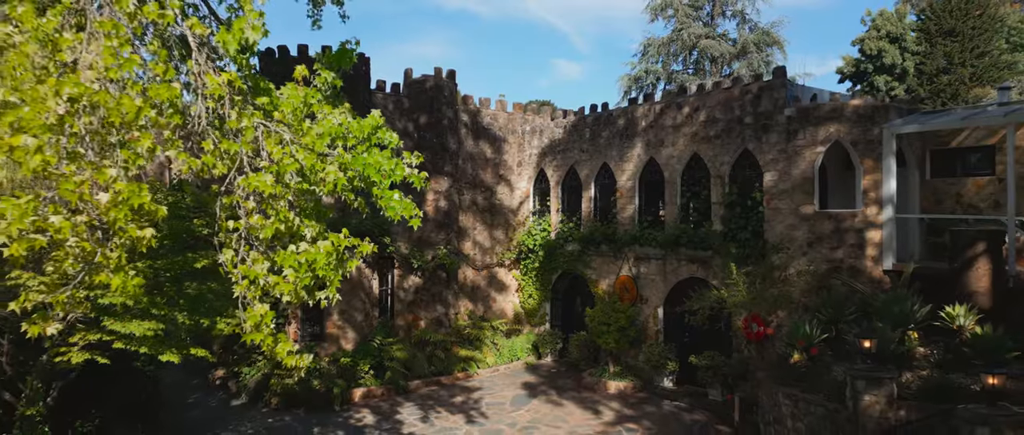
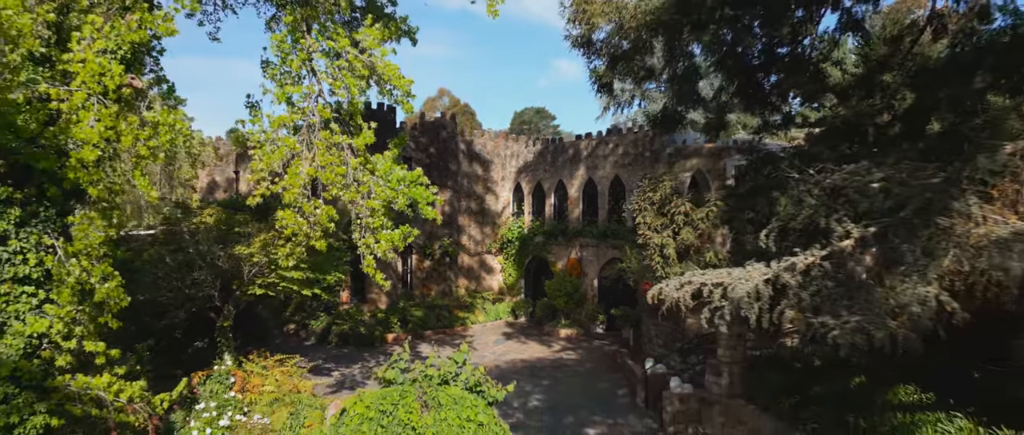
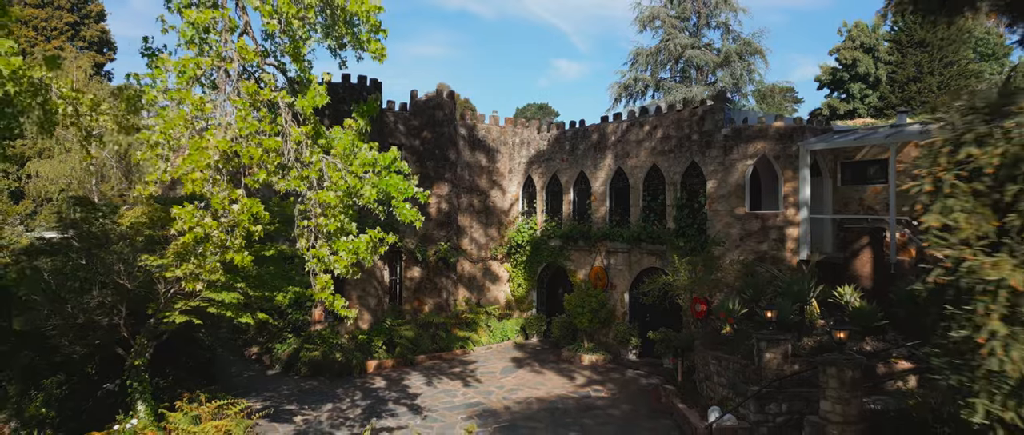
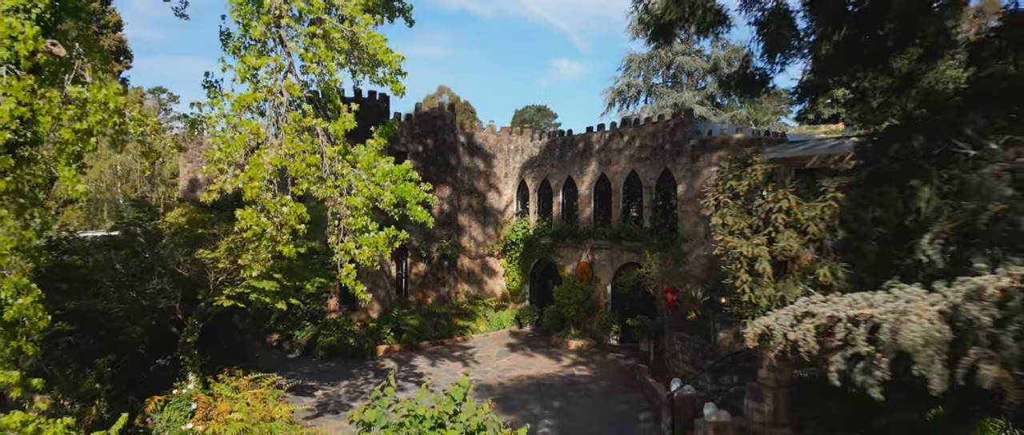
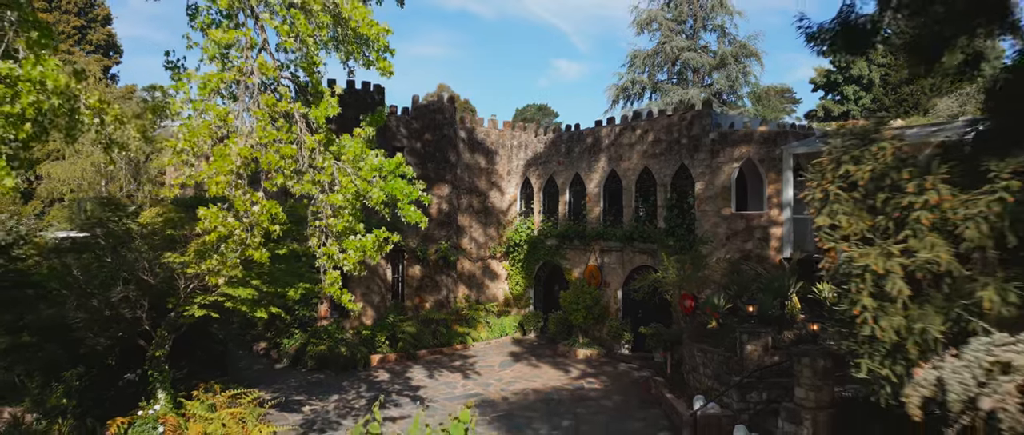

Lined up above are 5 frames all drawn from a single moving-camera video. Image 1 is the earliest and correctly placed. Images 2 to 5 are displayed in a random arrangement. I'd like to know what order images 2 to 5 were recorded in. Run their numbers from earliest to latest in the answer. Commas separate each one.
3, 5, 4, 2
